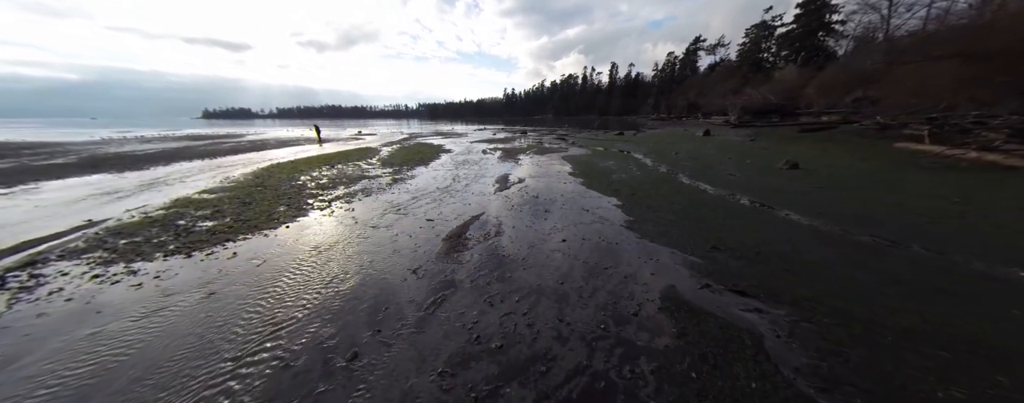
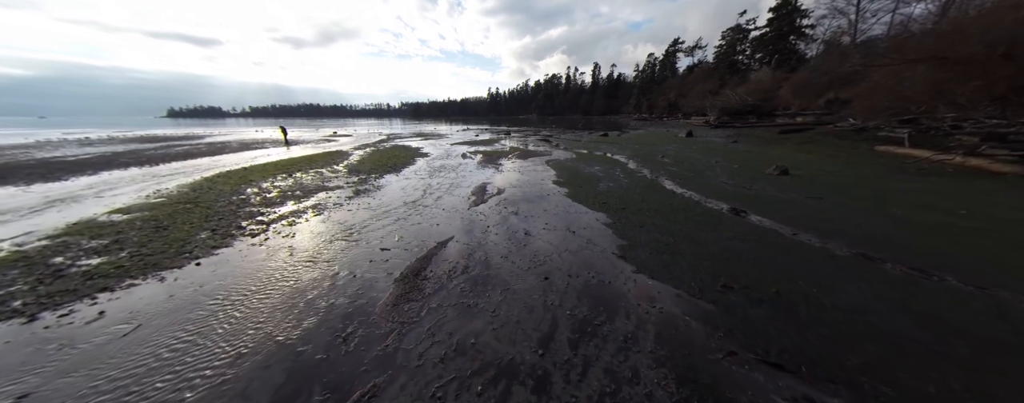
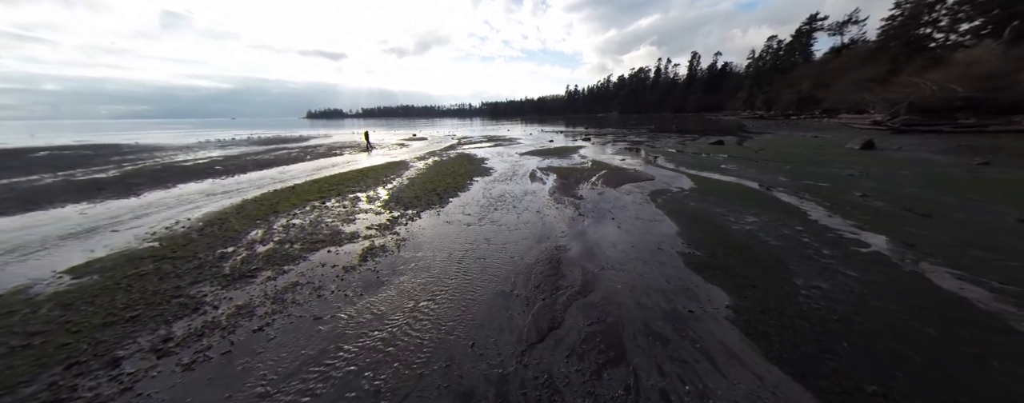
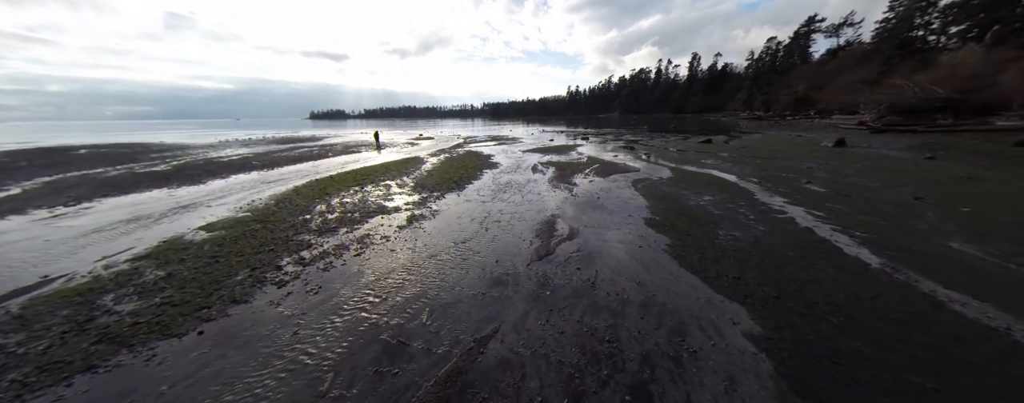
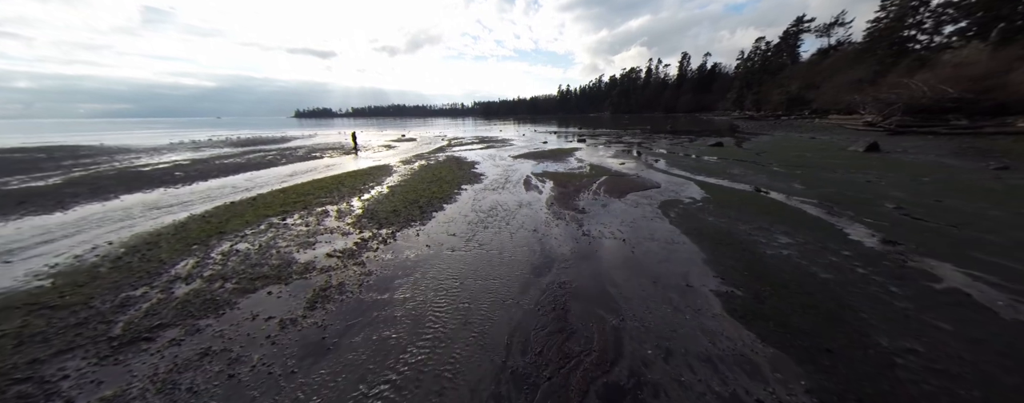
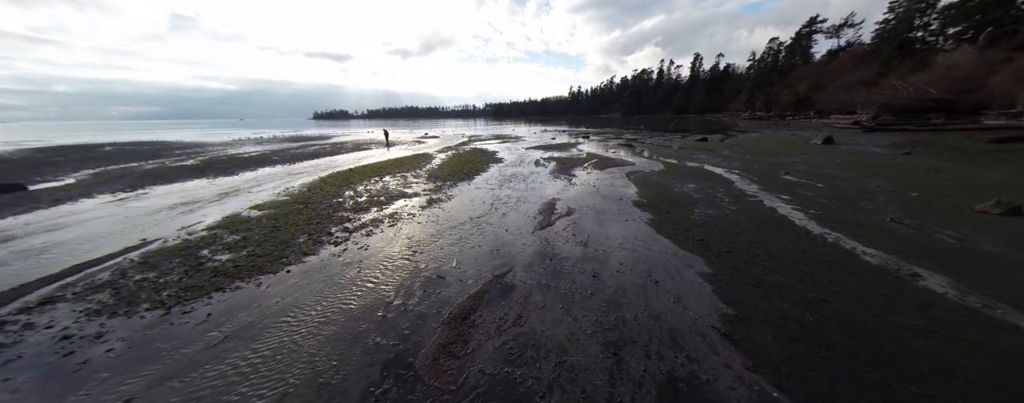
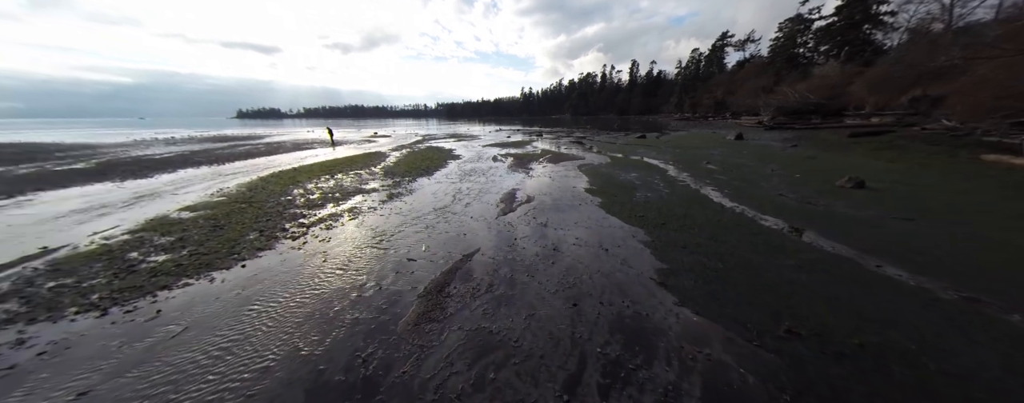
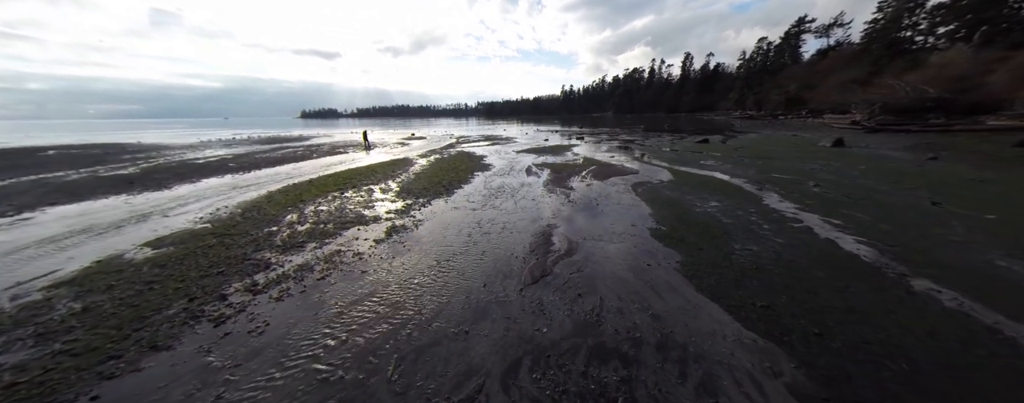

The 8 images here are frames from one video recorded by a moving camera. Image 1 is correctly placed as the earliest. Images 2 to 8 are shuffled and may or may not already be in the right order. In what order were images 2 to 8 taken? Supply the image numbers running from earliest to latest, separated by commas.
2, 7, 6, 4, 8, 3, 5
